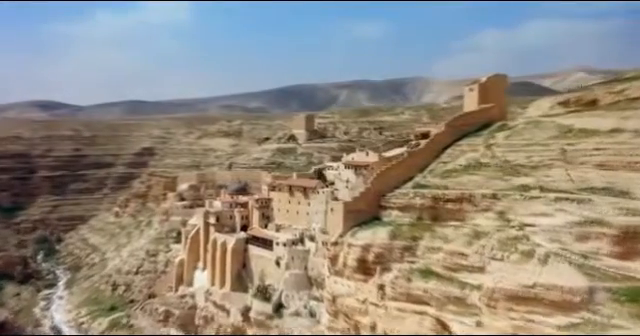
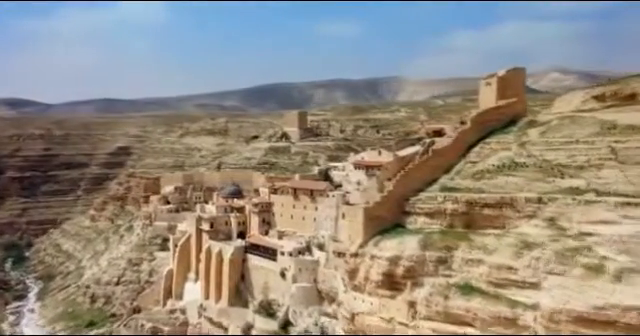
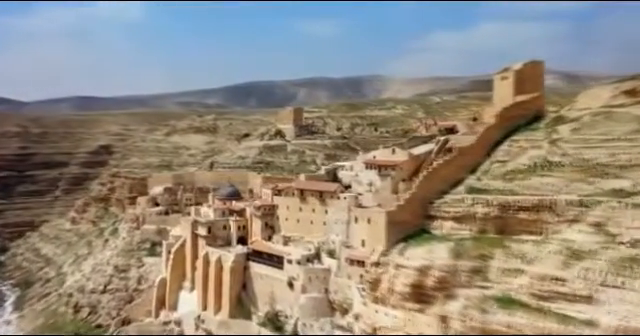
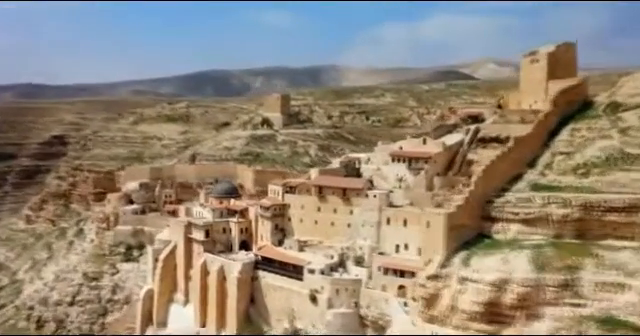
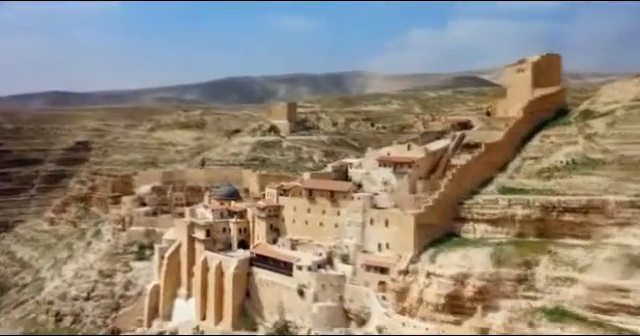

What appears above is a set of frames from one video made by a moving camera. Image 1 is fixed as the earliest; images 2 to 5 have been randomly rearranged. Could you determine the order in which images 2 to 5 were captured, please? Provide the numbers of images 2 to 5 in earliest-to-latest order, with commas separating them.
2, 3, 5, 4
